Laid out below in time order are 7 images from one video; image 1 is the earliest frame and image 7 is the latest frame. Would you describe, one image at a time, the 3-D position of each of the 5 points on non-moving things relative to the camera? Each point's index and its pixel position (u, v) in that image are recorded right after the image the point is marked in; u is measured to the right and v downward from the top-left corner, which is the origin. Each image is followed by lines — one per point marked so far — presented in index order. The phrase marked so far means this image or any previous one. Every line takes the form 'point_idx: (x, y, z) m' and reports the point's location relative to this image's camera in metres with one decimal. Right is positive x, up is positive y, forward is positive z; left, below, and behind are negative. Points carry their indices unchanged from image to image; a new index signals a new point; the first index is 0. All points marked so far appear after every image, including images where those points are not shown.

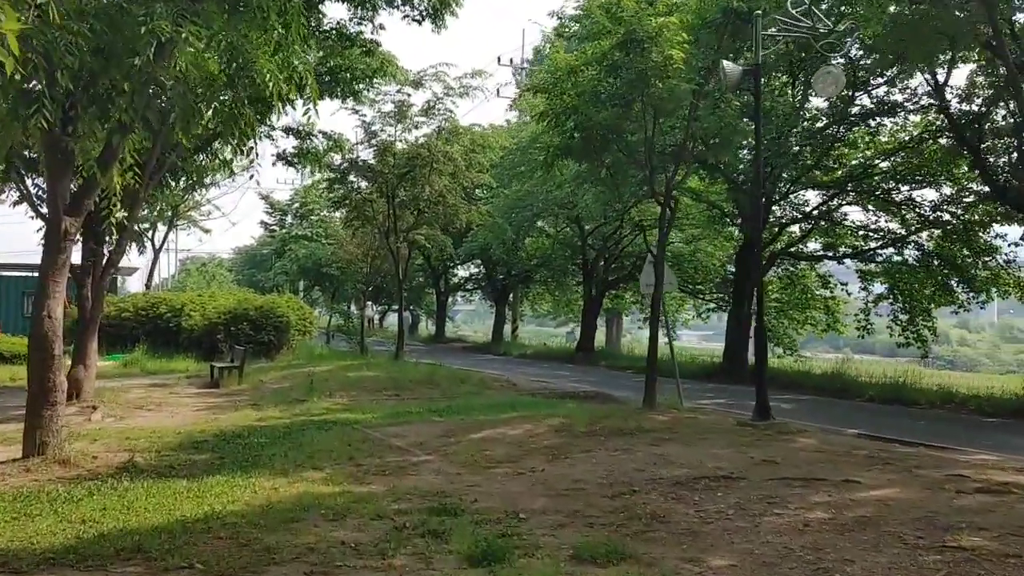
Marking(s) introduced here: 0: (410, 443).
0: (-1.3, -1.9, +11.2) m
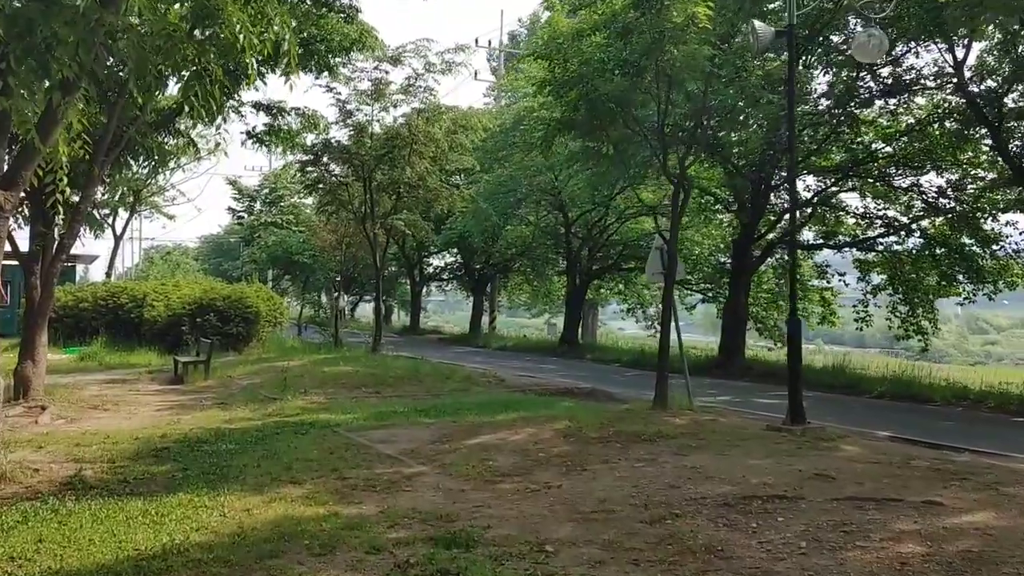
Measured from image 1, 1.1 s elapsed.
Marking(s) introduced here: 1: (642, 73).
0: (-1.2, -1.8, +9.9) m
1: (+1.9, +2.9, +12.2) m
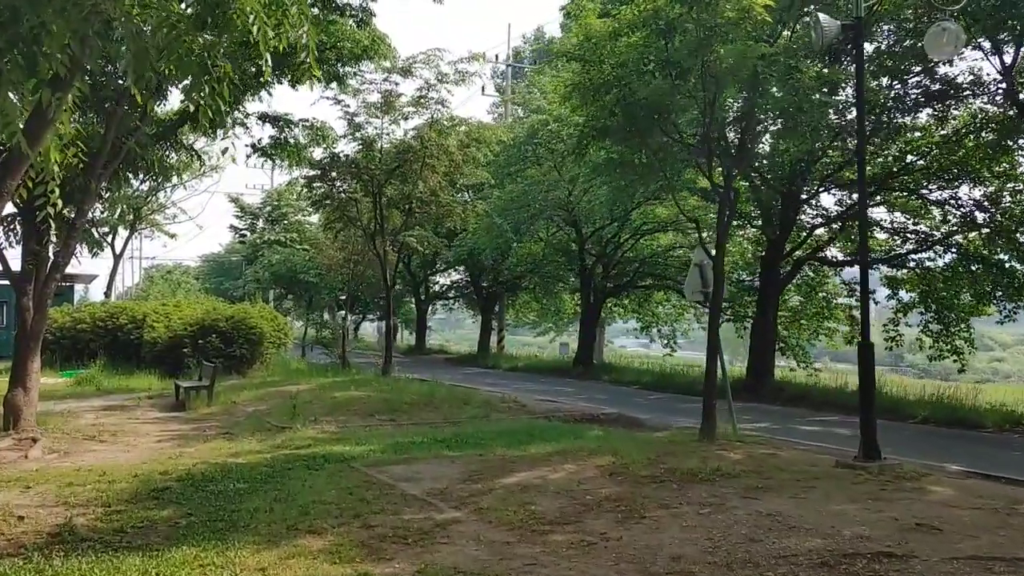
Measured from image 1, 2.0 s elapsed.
0: (-0.8, -2.0, +8.9) m
1: (+2.2, +2.7, +11.3) m
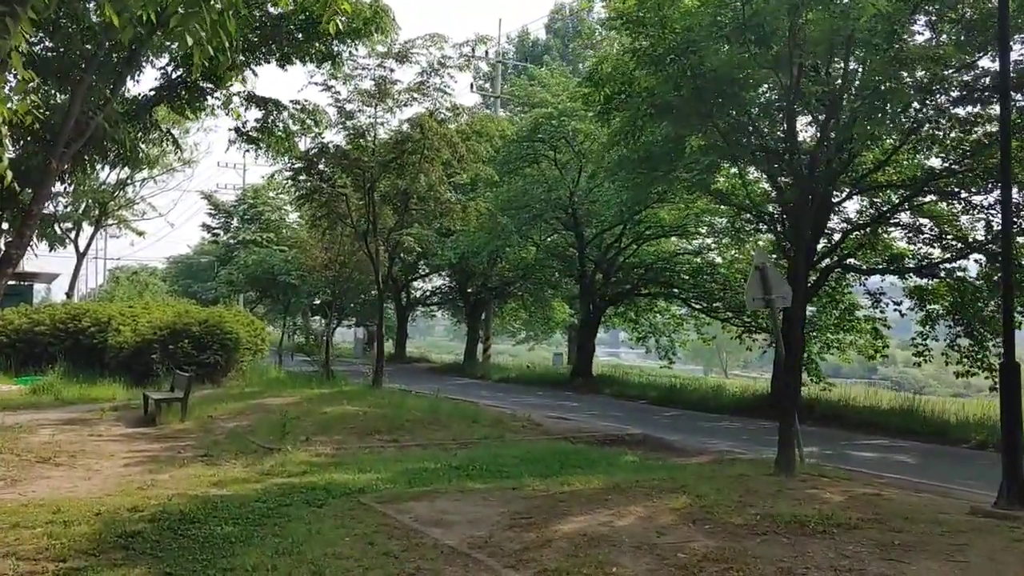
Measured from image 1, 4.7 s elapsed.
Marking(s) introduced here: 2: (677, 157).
0: (-0.3, -2.0, +7.2) m
1: (+2.7, +2.6, +9.7) m
2: (+2.4, +1.9, +13.3) m
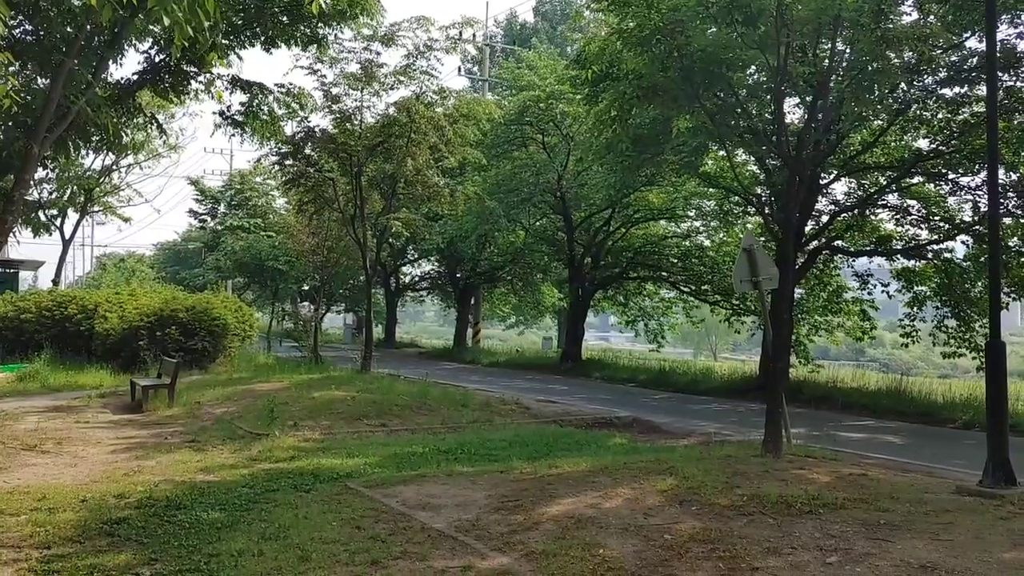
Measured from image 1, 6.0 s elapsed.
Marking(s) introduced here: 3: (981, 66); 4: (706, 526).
0: (-0.4, -1.9, +7.1) m
1: (+2.6, +2.8, +9.6) m
2: (+2.3, +2.2, +13.3) m
3: (+7.7, +3.6, +14.8) m
4: (+1.4, -1.7, +6.6) m
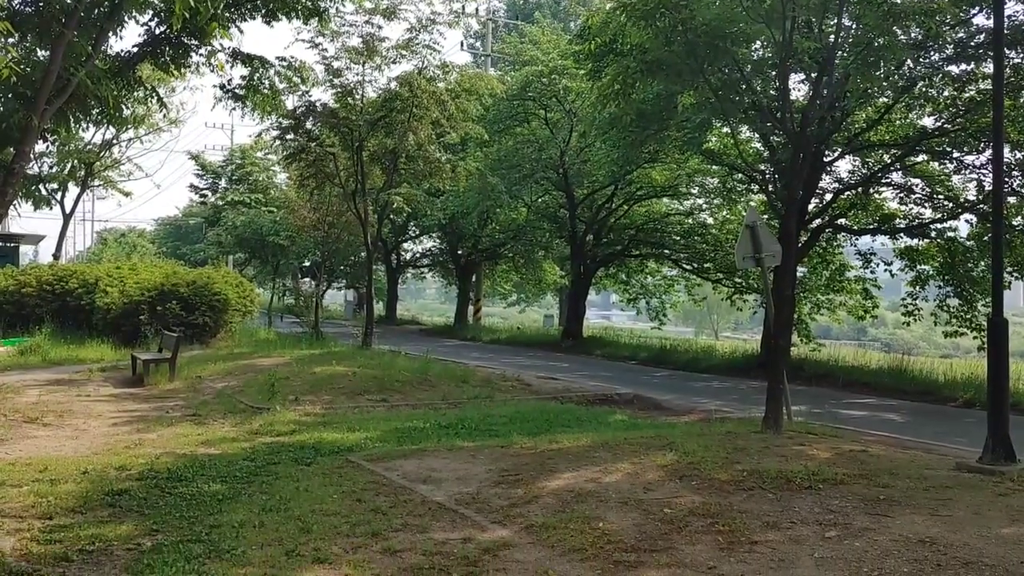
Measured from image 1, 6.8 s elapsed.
0: (-0.4, -1.6, +7.2) m
1: (+2.6, +3.1, +9.5) m
2: (+2.3, +2.5, +13.2) m
3: (+7.7, +4.0, +14.7) m
4: (+1.4, -1.6, +6.6) m
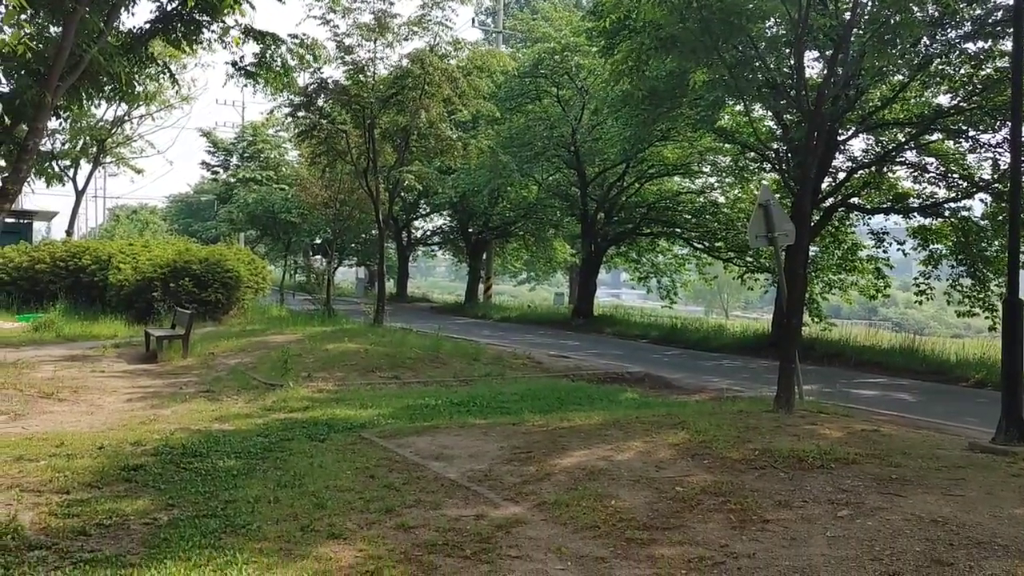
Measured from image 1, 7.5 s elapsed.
0: (-0.3, -1.5, +7.2) m
1: (+2.7, +3.3, +9.4) m
2: (+2.5, +2.8, +13.1) m
3: (+7.9, +4.3, +14.5) m
4: (+1.5, -1.4, +6.7) m
